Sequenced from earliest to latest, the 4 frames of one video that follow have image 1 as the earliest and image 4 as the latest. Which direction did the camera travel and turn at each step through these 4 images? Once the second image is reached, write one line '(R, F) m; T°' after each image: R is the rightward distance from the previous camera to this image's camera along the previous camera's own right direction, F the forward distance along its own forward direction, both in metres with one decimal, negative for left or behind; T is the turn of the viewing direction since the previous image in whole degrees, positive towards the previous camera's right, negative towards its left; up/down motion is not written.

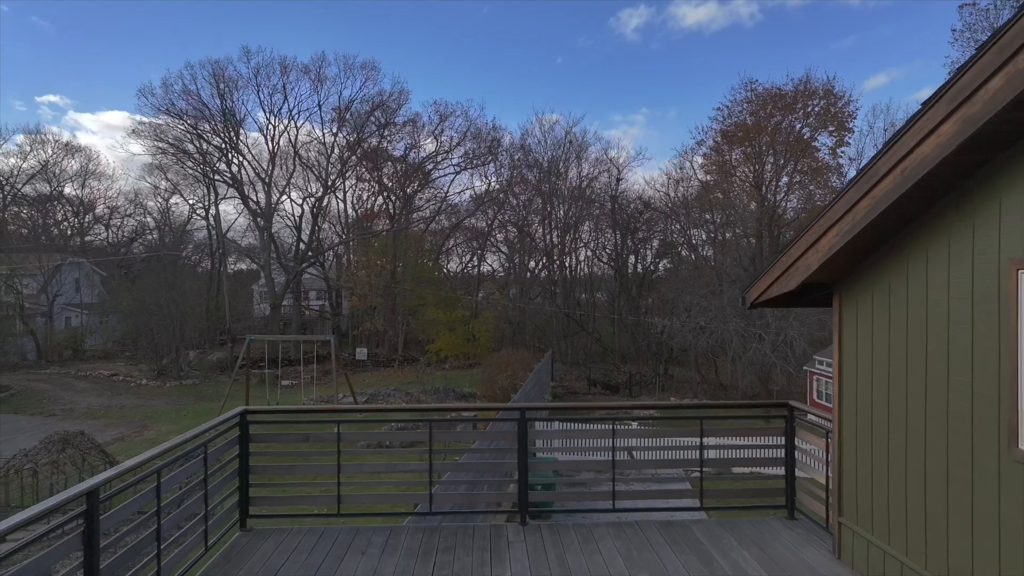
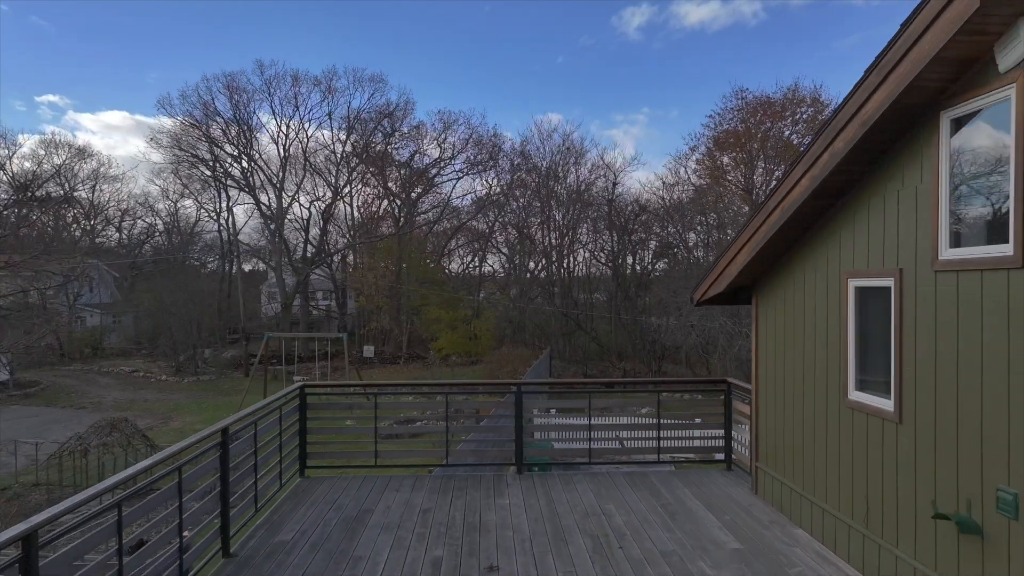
(0.0, -1.1) m; 0°
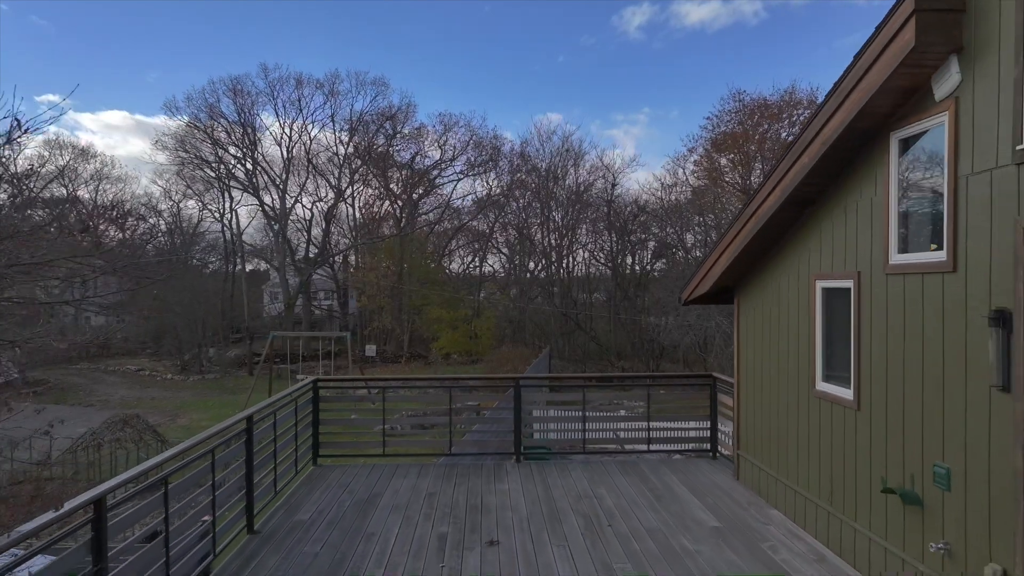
(0.0, -0.3) m; 0°
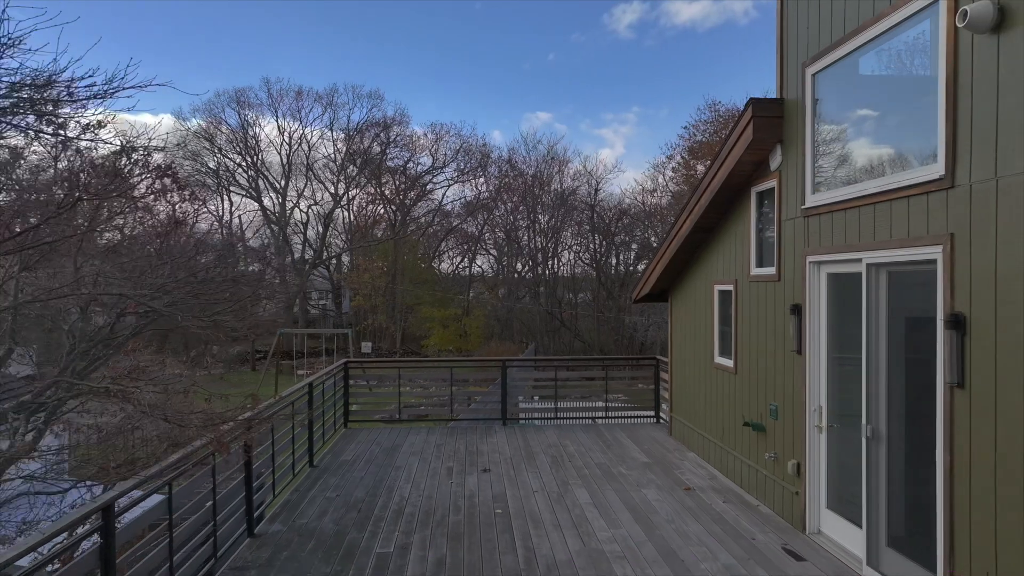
(0.0, -1.5) m; +1°
